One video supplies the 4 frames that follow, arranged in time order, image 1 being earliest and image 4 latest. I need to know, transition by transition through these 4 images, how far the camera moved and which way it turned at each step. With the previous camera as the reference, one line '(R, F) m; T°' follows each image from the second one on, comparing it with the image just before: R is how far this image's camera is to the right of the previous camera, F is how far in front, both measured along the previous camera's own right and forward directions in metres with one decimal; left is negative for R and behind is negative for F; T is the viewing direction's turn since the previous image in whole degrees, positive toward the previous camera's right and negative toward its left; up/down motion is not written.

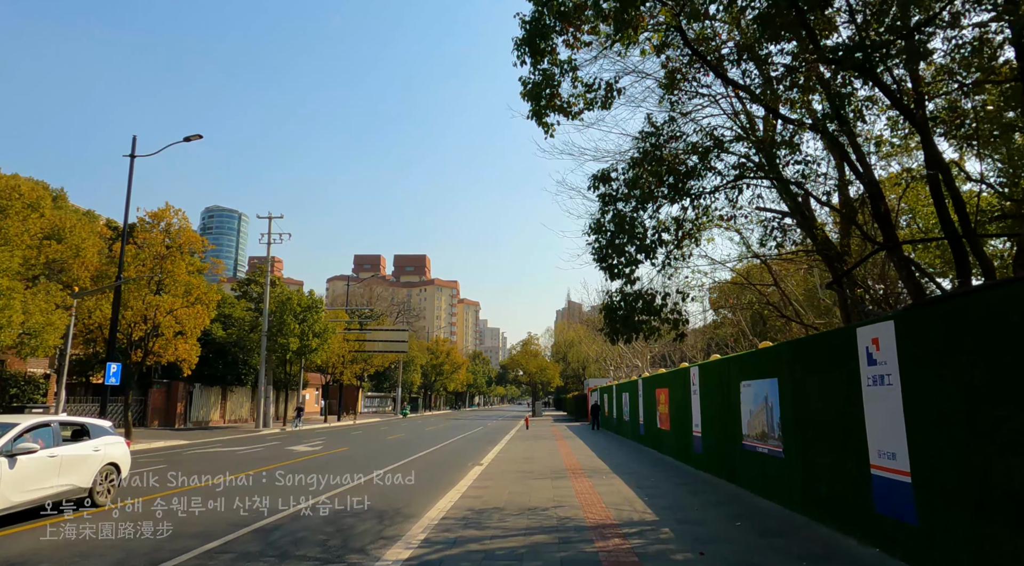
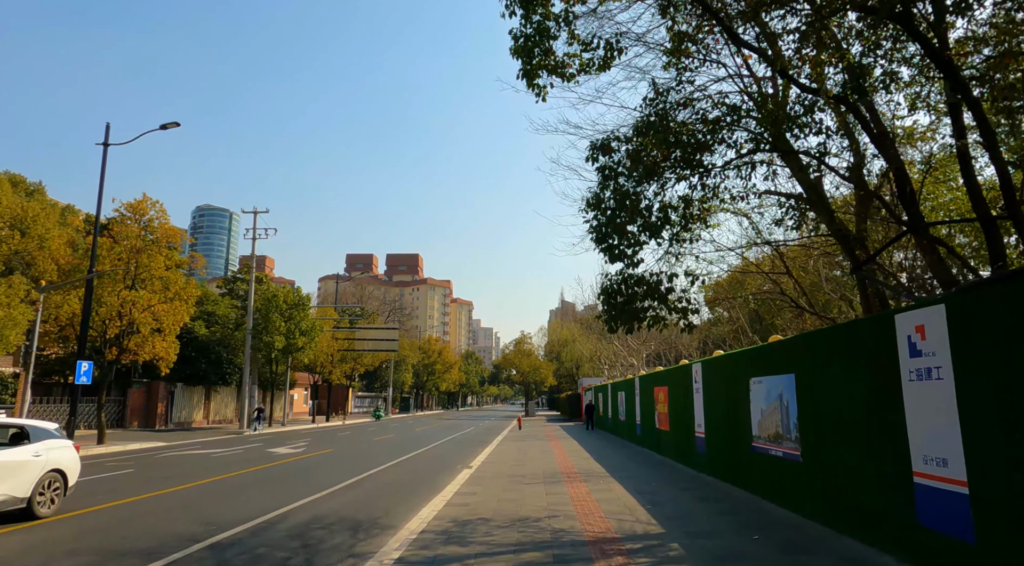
(0.0, +0.8) m; +1°
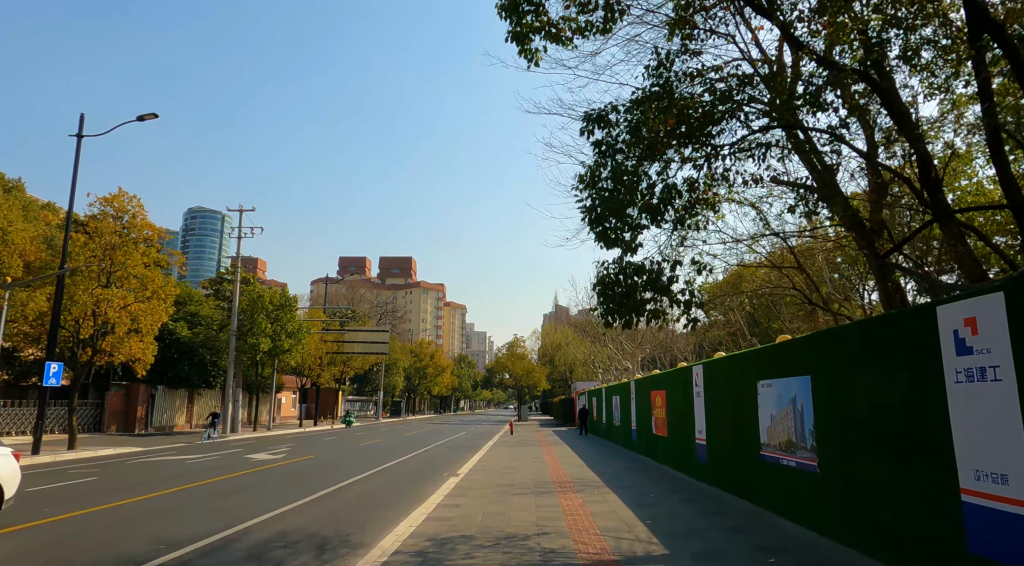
(+0.1, +0.7) m; +1°
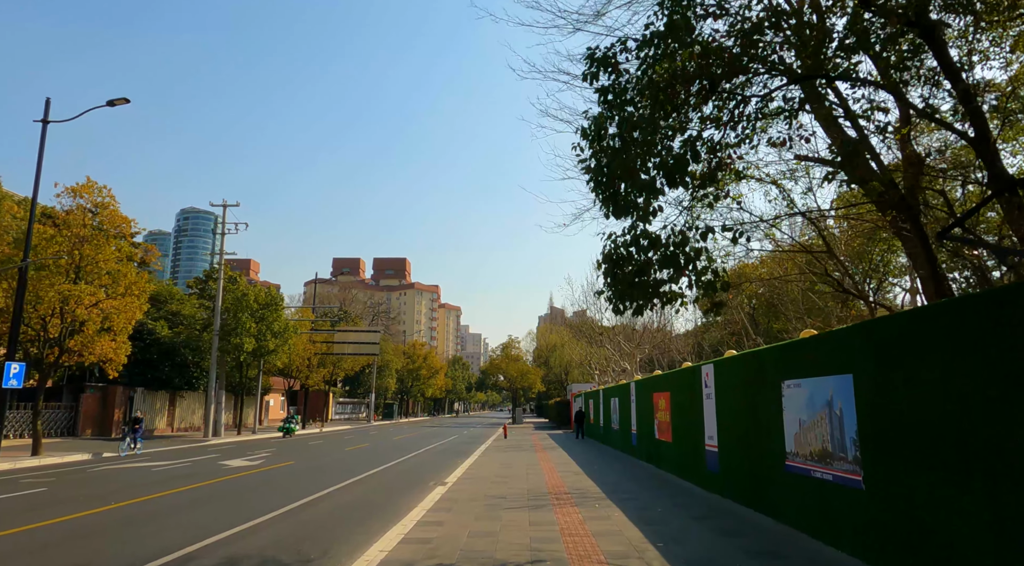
(+0.1, +1.0) m; 0°
